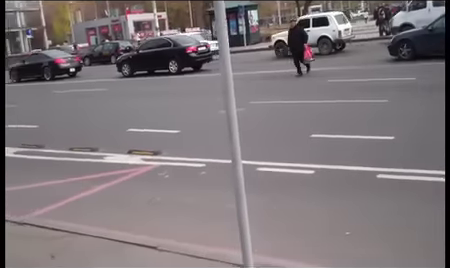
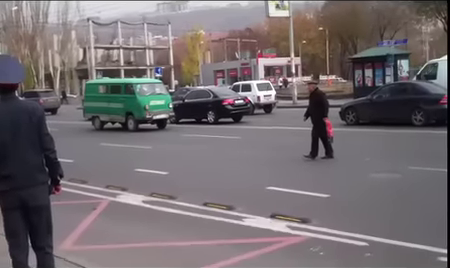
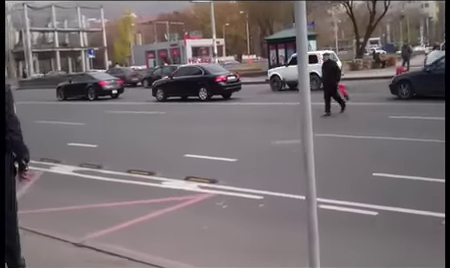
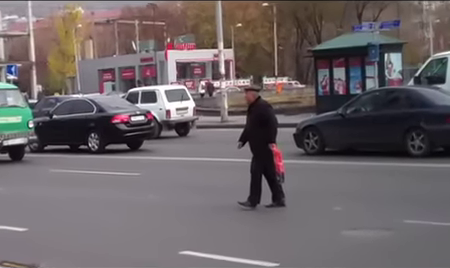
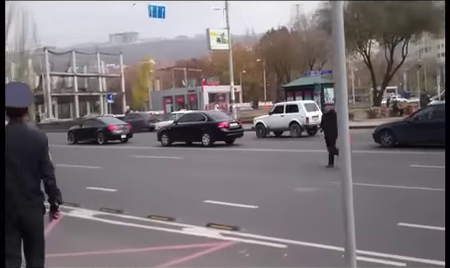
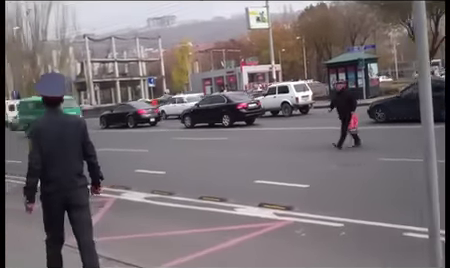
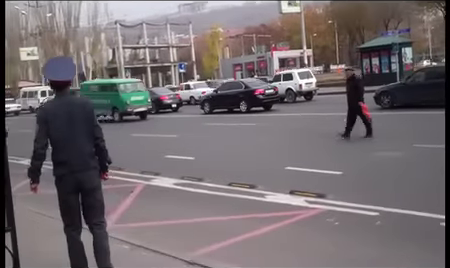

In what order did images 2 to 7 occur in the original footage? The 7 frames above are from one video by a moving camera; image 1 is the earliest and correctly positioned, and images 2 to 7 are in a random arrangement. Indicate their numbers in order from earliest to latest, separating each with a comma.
3, 5, 6, 7, 2, 4
